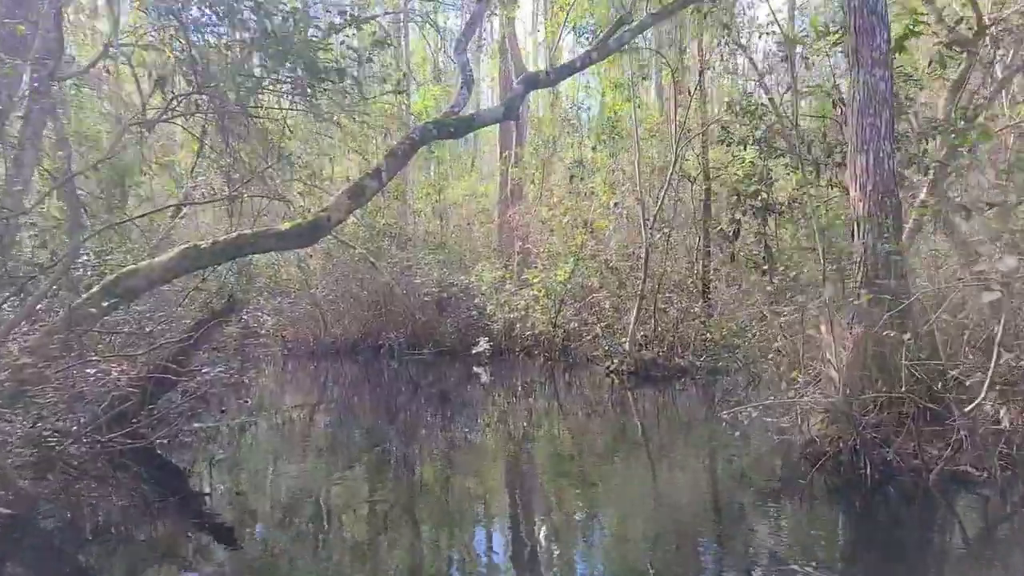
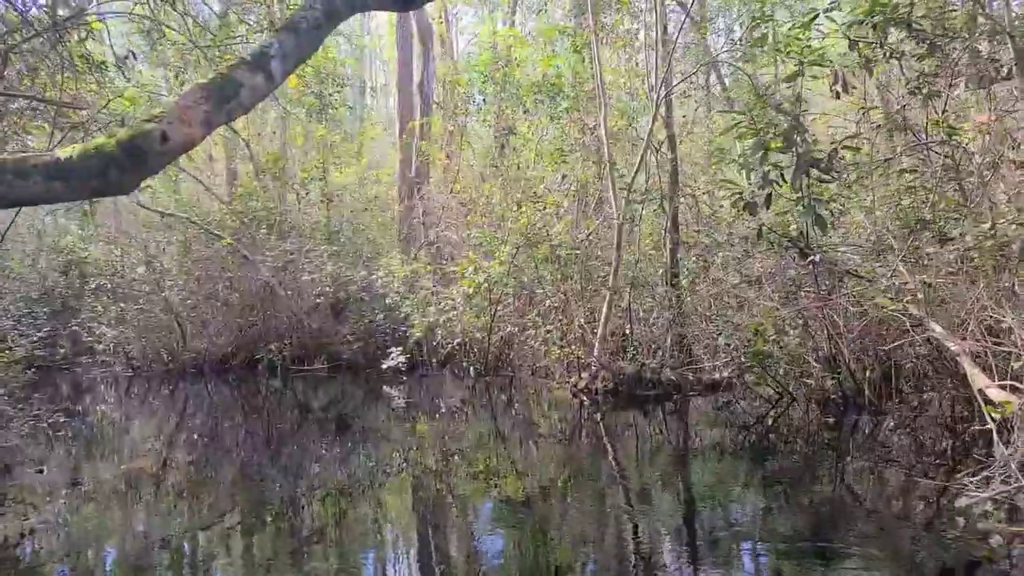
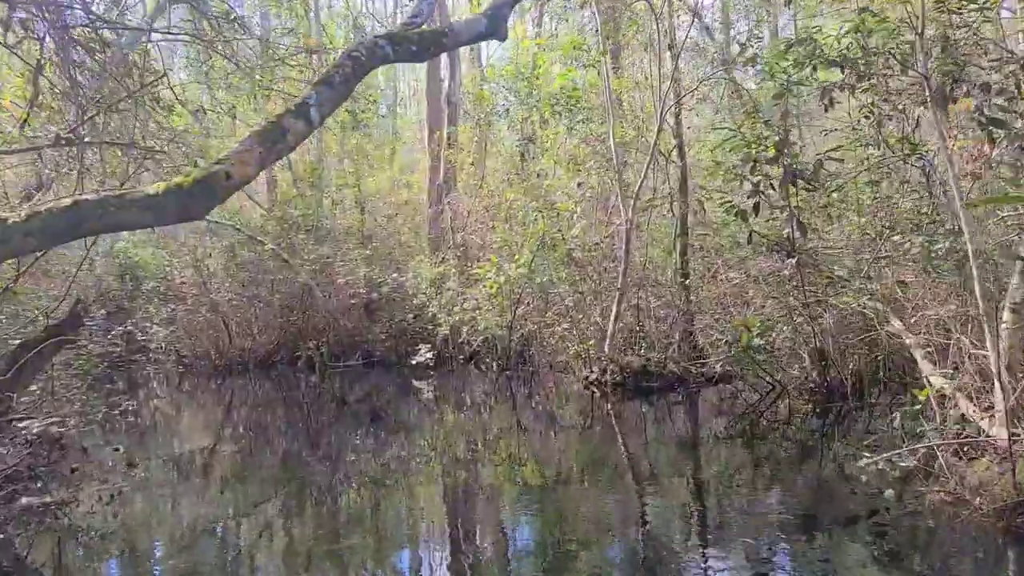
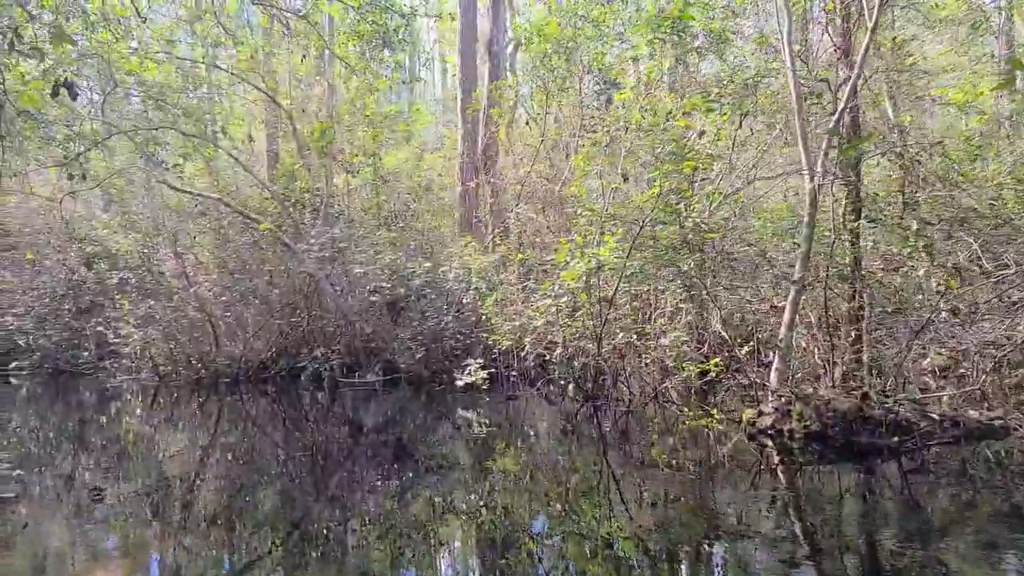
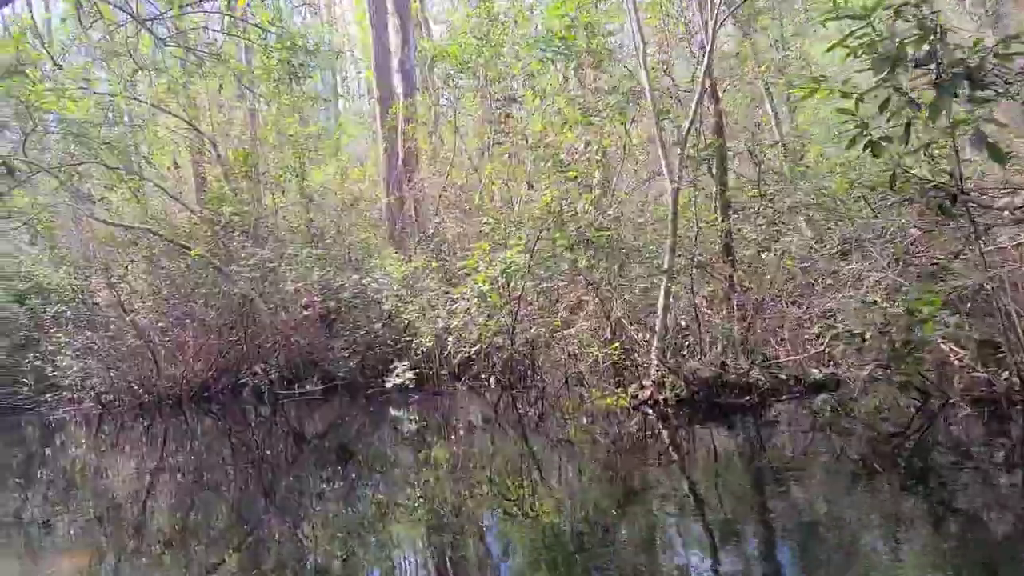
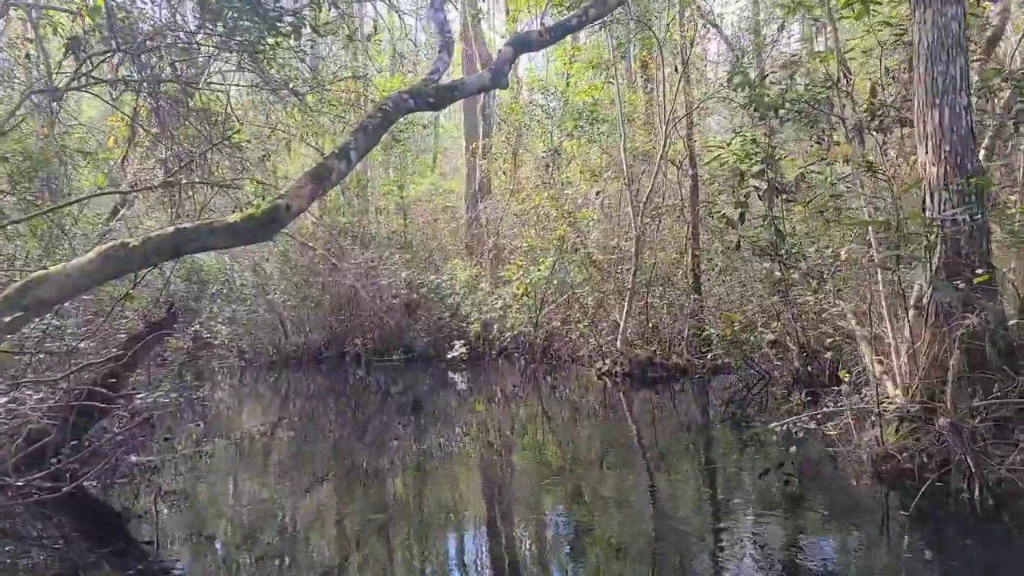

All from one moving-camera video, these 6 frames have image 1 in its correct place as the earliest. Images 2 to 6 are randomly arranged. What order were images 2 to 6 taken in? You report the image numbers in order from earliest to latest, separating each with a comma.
6, 3, 2, 5, 4
